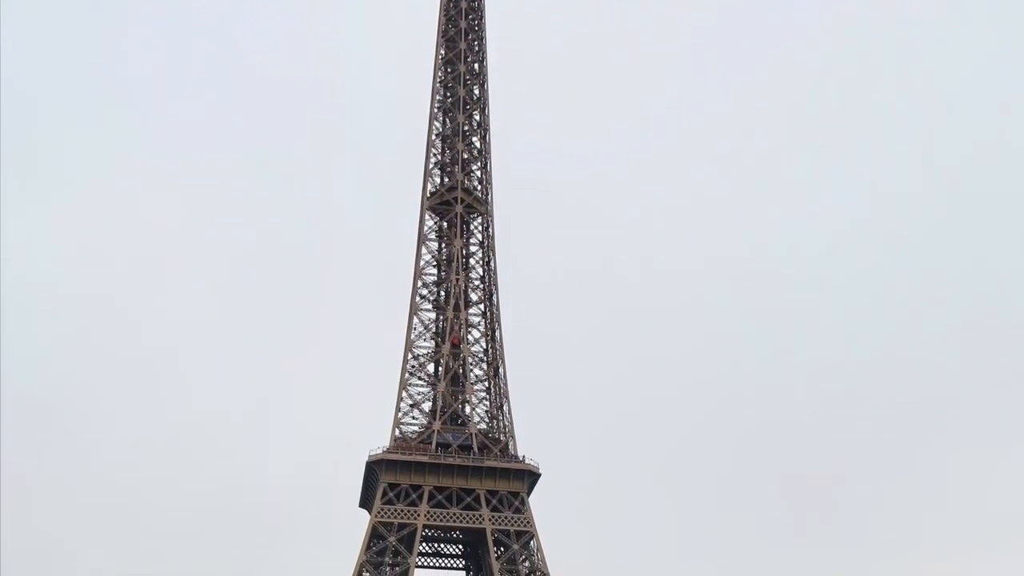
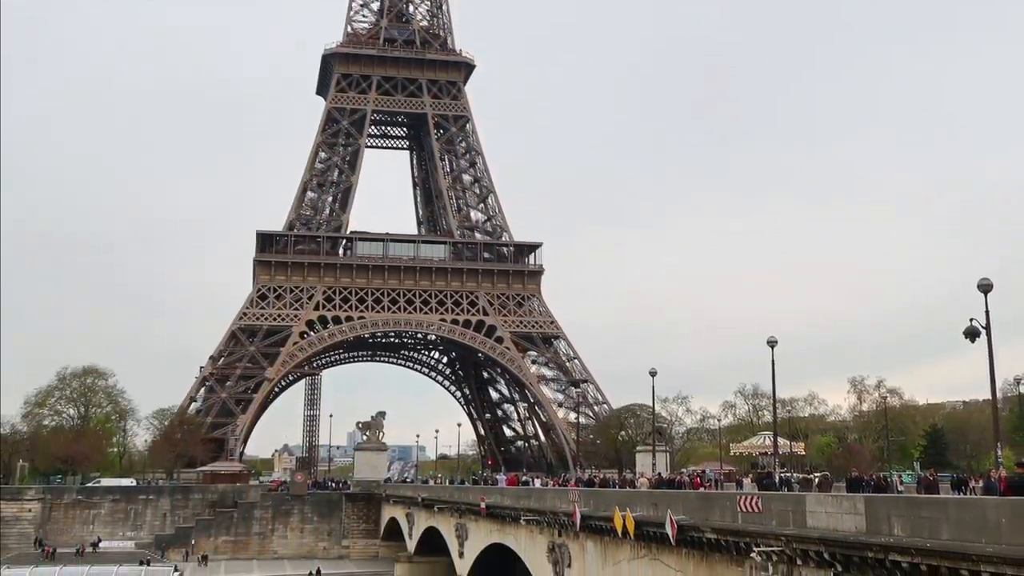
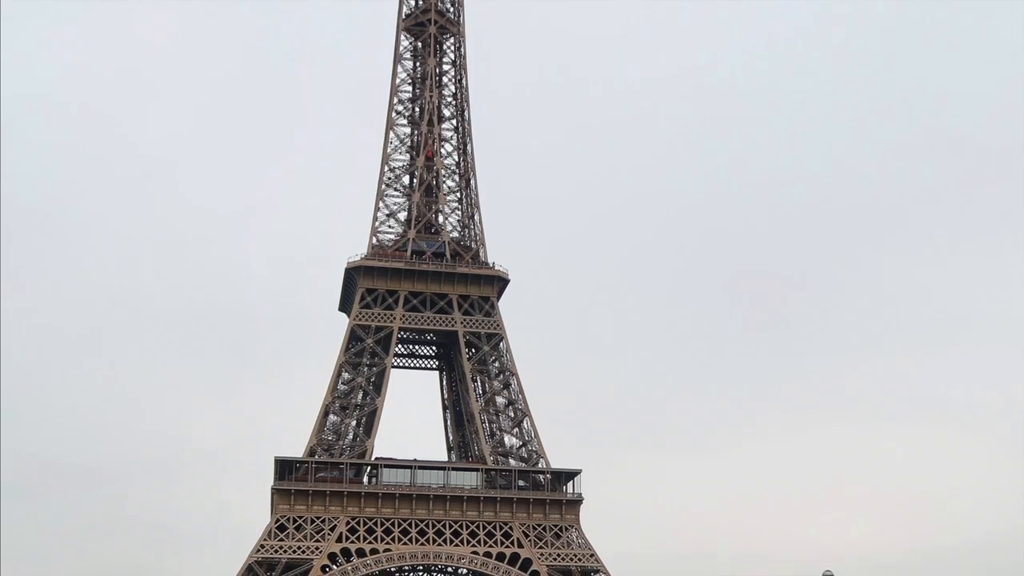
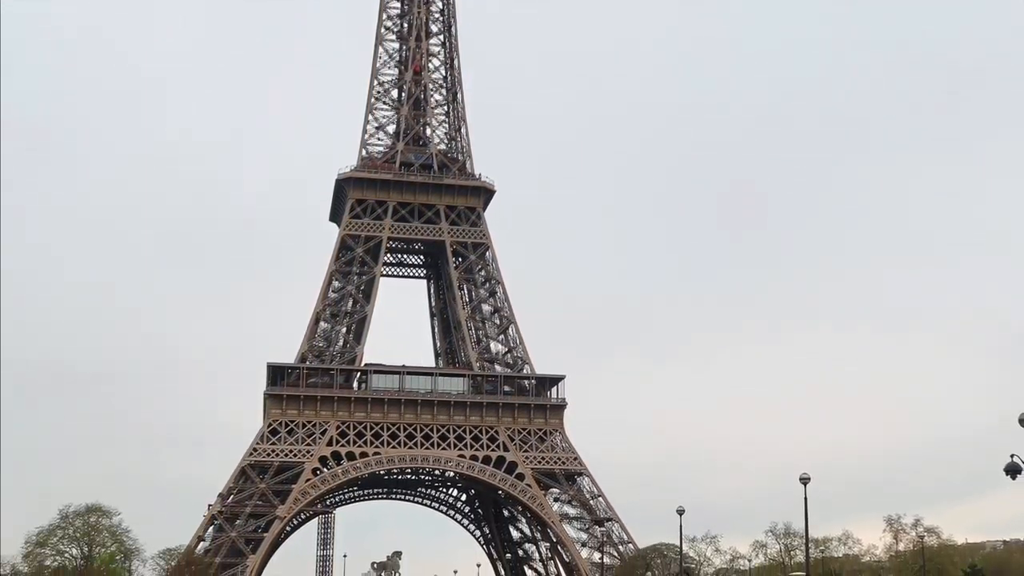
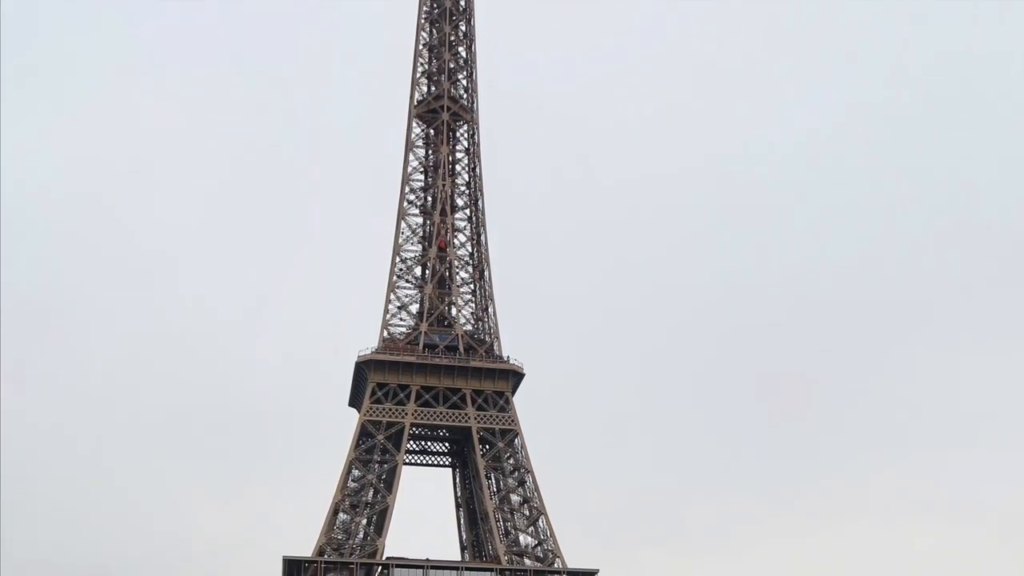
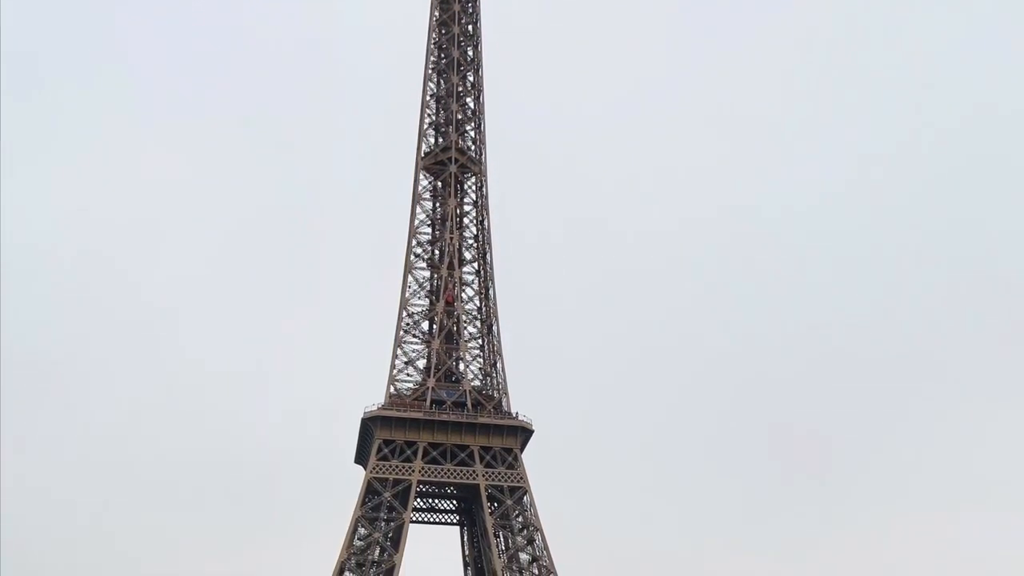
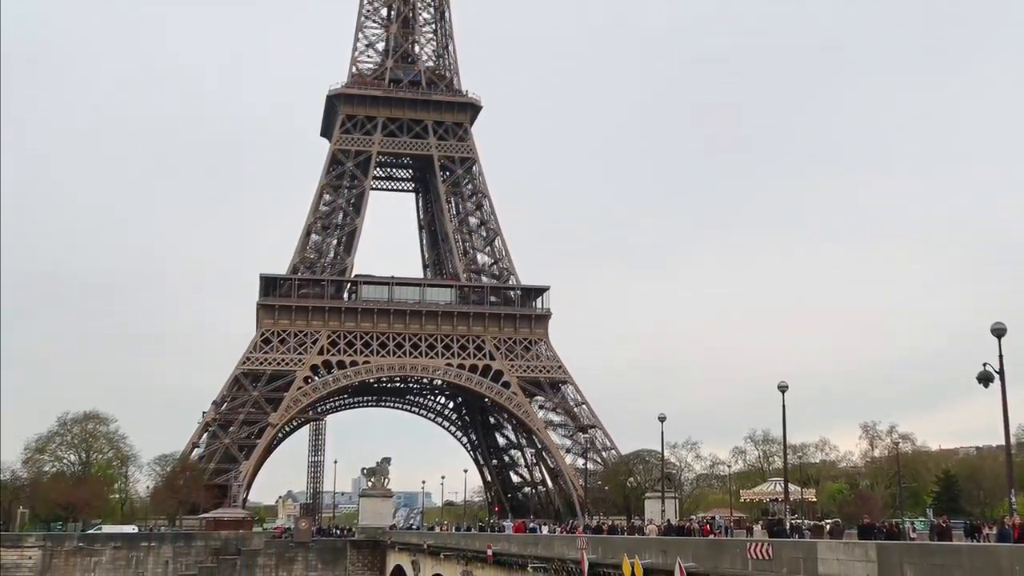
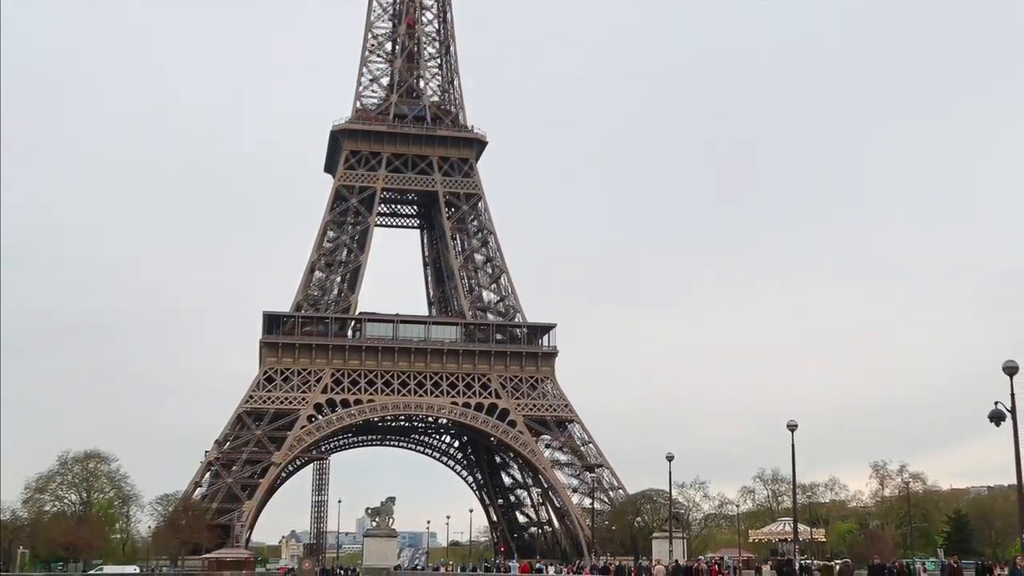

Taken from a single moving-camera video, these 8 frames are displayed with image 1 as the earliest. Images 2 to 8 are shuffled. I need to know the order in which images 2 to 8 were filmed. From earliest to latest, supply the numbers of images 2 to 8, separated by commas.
6, 5, 3, 4, 8, 7, 2
